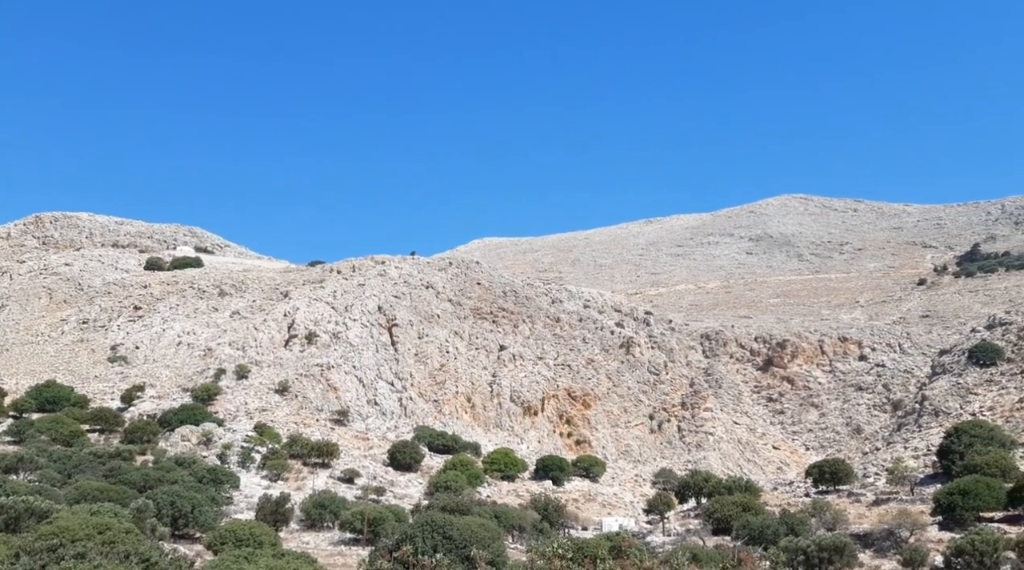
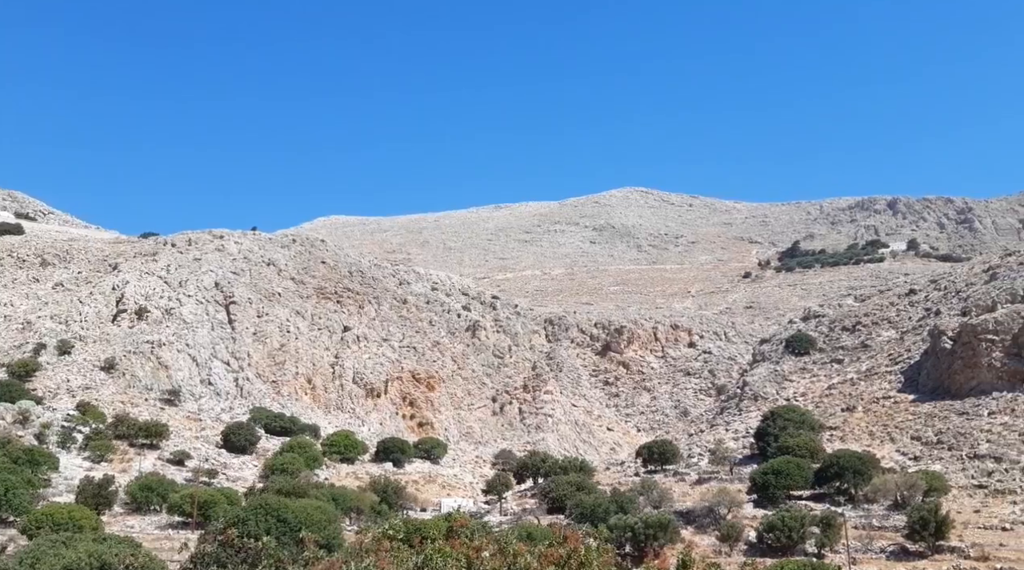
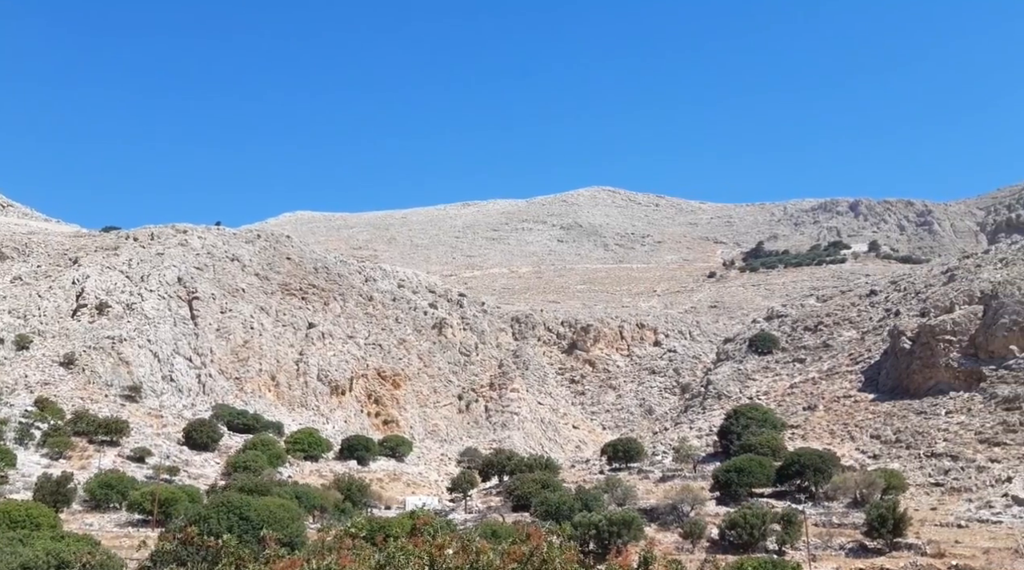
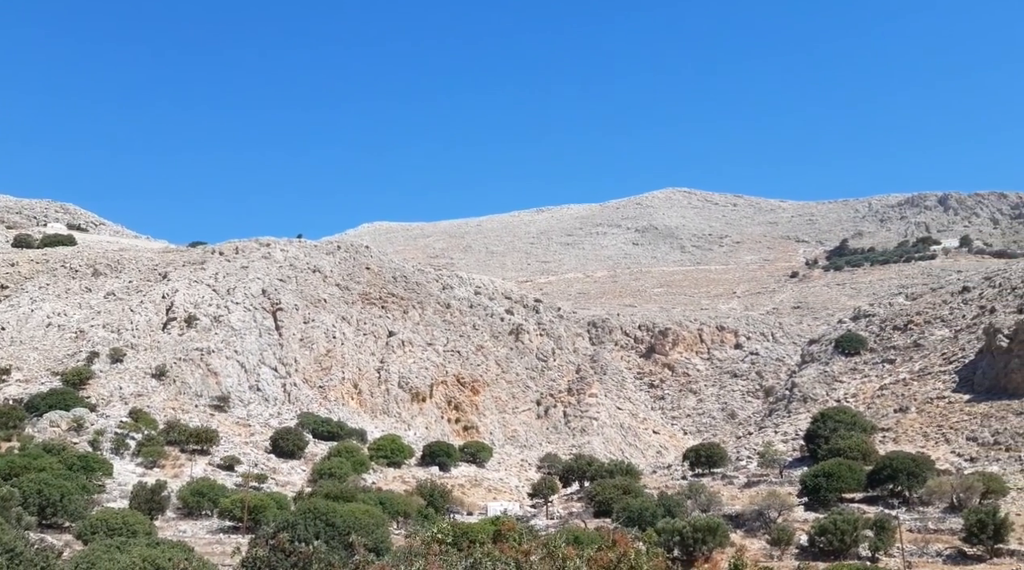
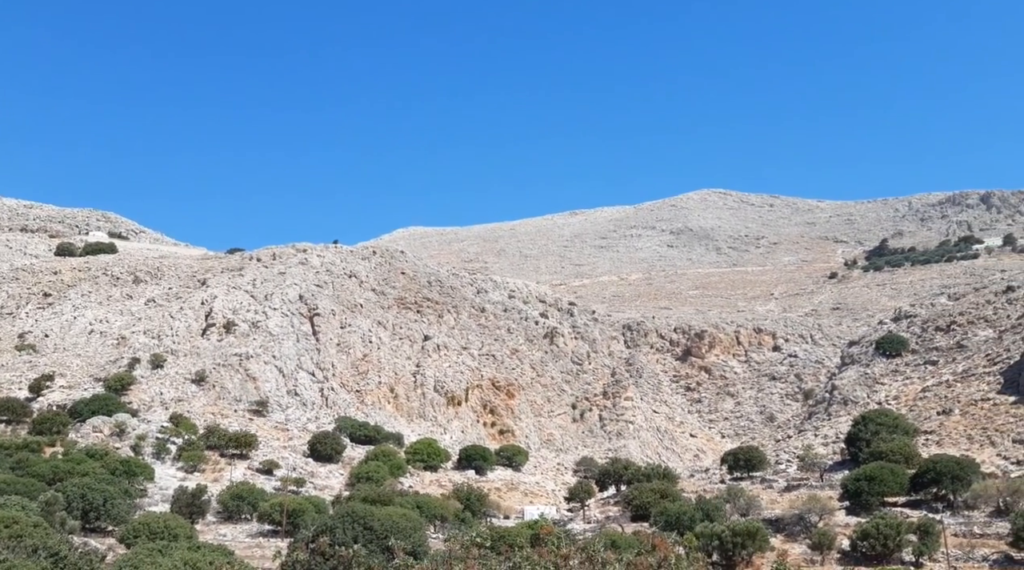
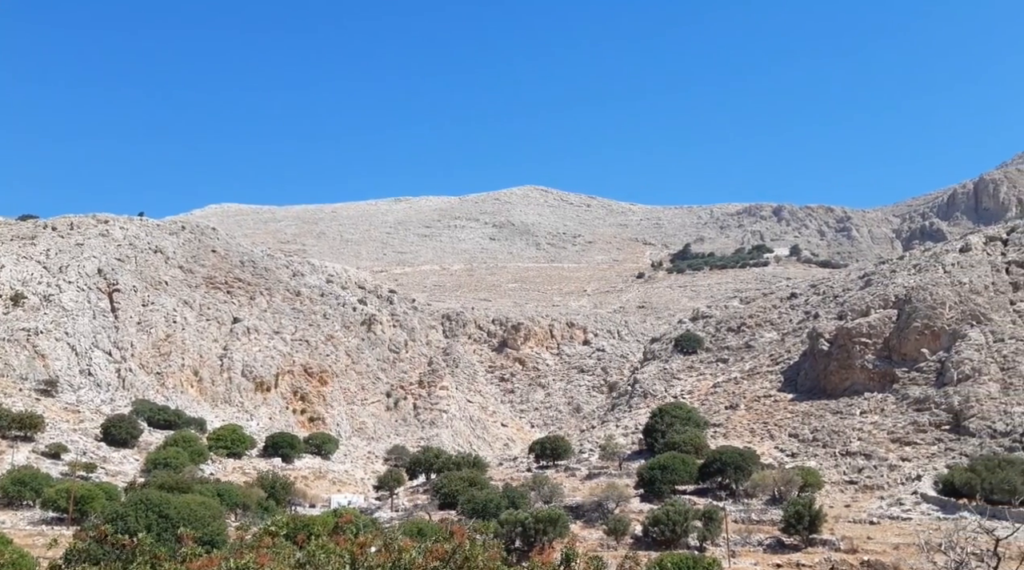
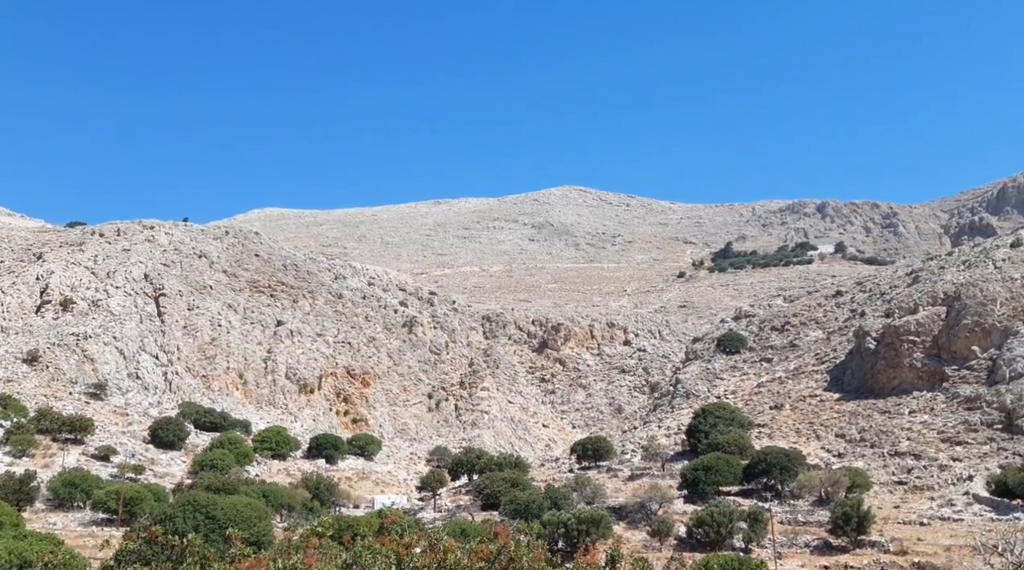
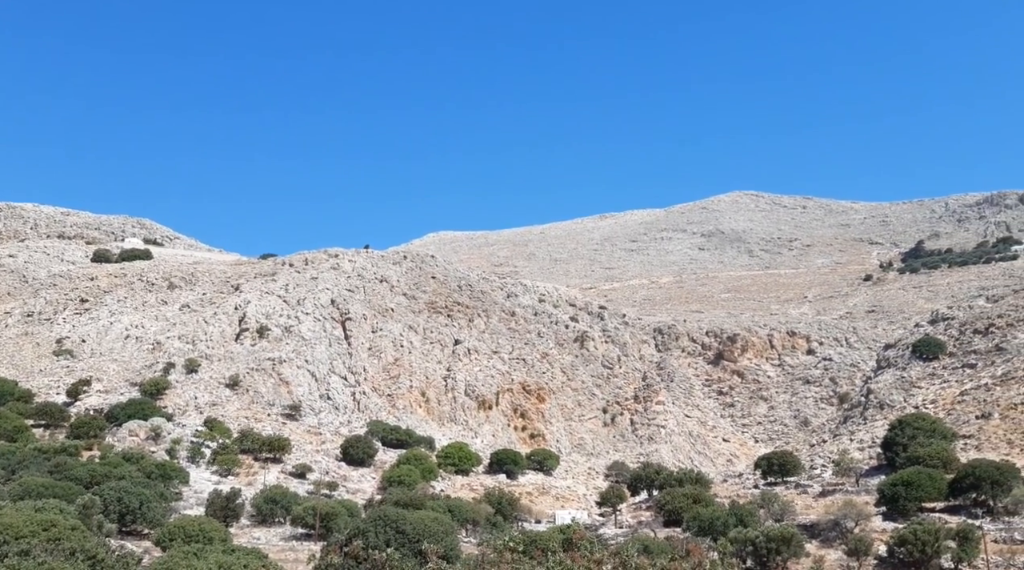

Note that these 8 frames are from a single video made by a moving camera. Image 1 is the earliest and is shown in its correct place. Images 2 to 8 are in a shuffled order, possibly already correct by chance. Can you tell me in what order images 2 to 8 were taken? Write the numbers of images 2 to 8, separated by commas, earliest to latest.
8, 5, 4, 2, 3, 7, 6
